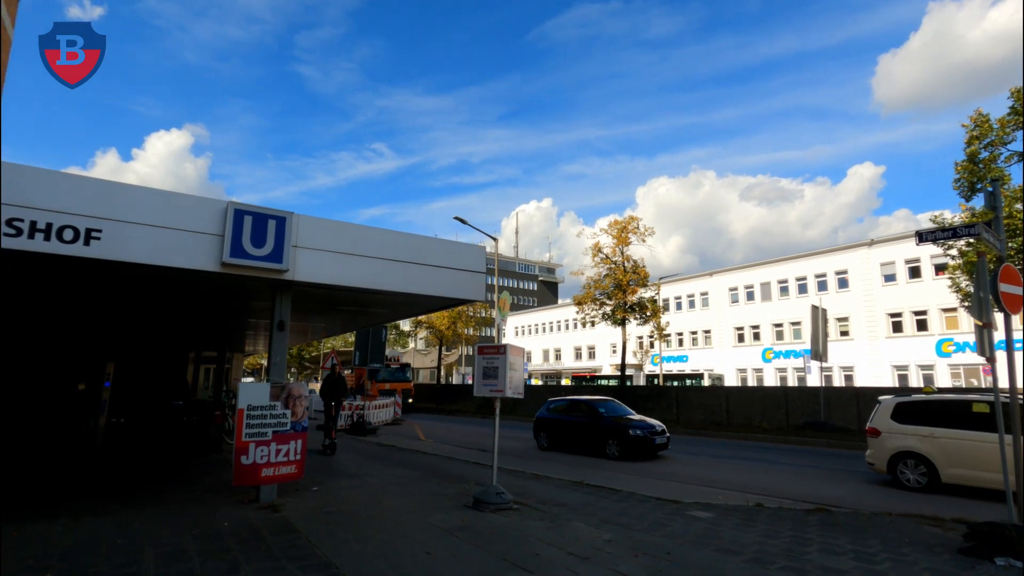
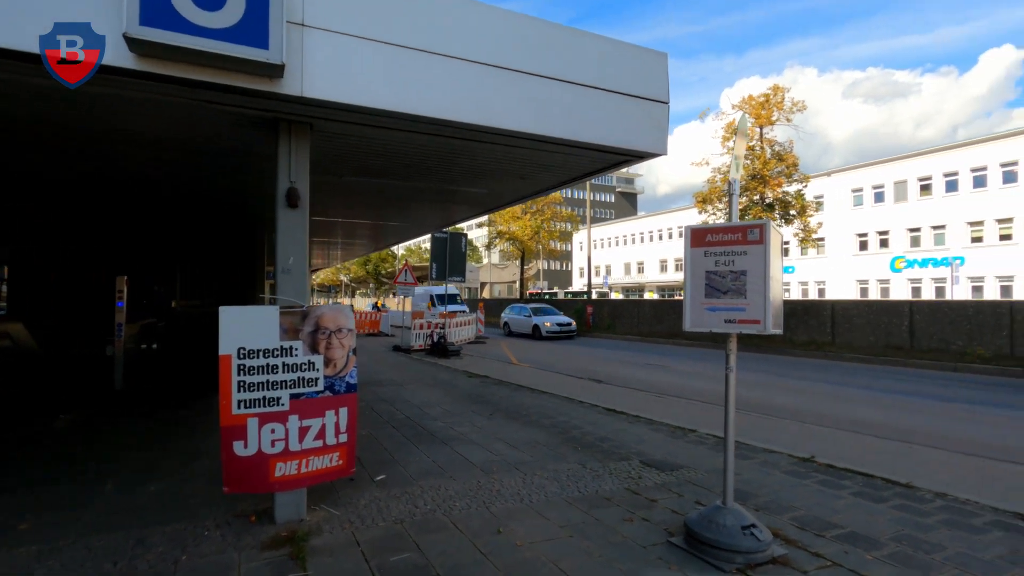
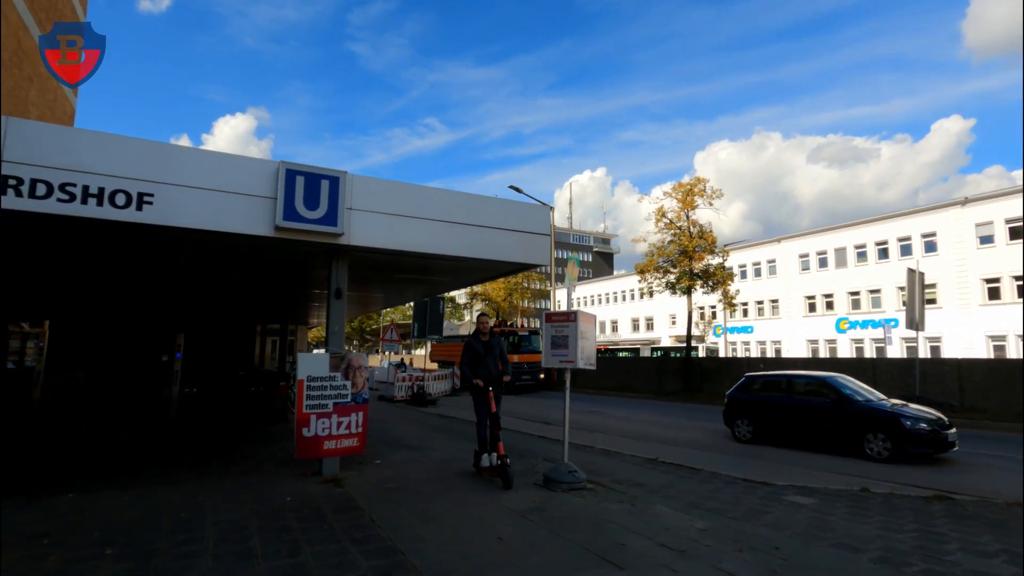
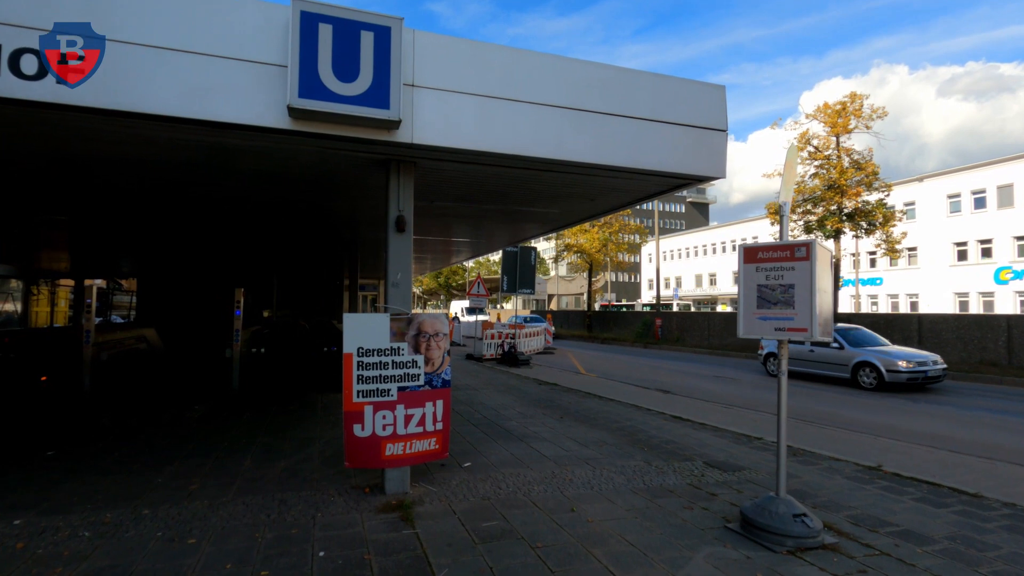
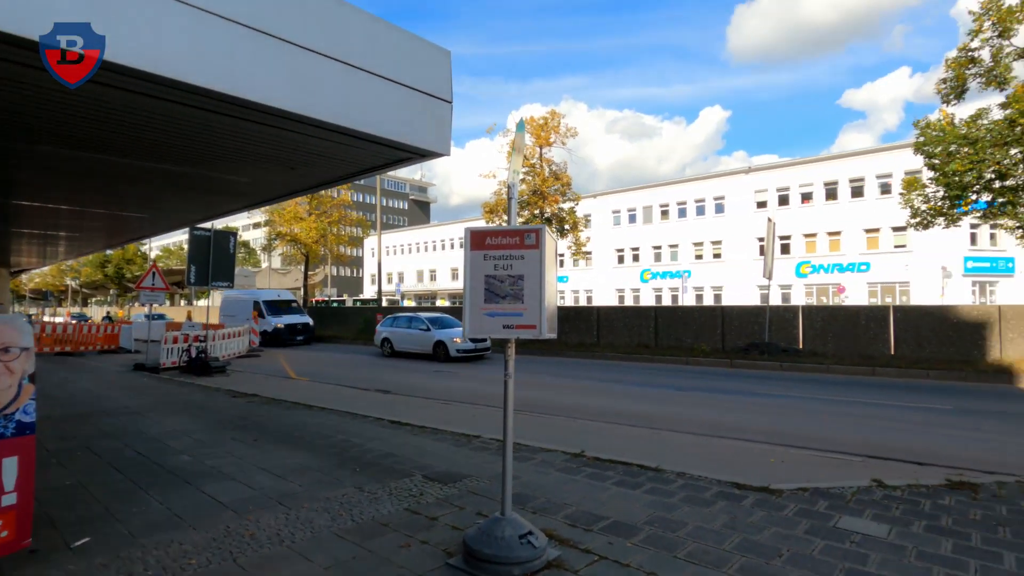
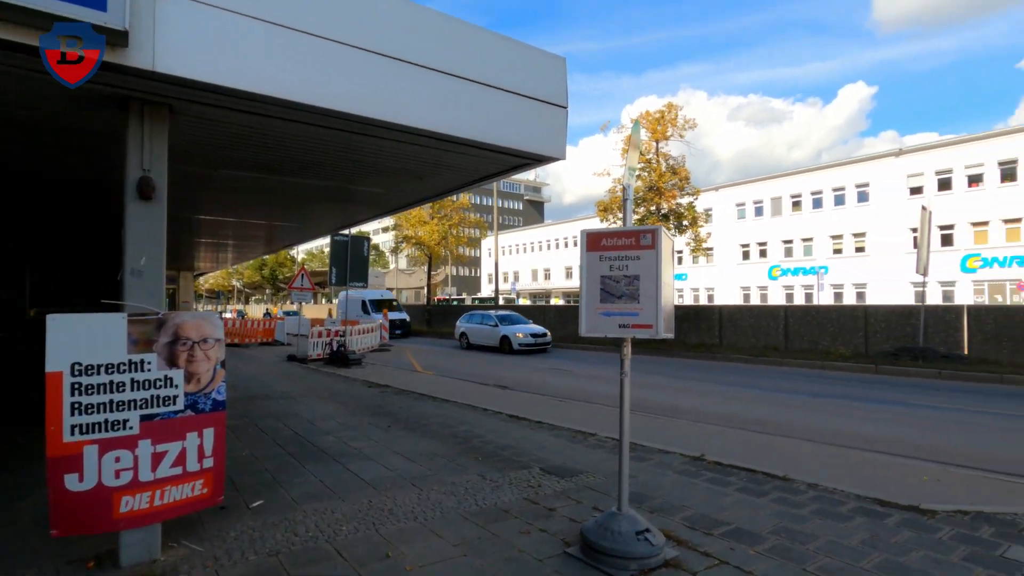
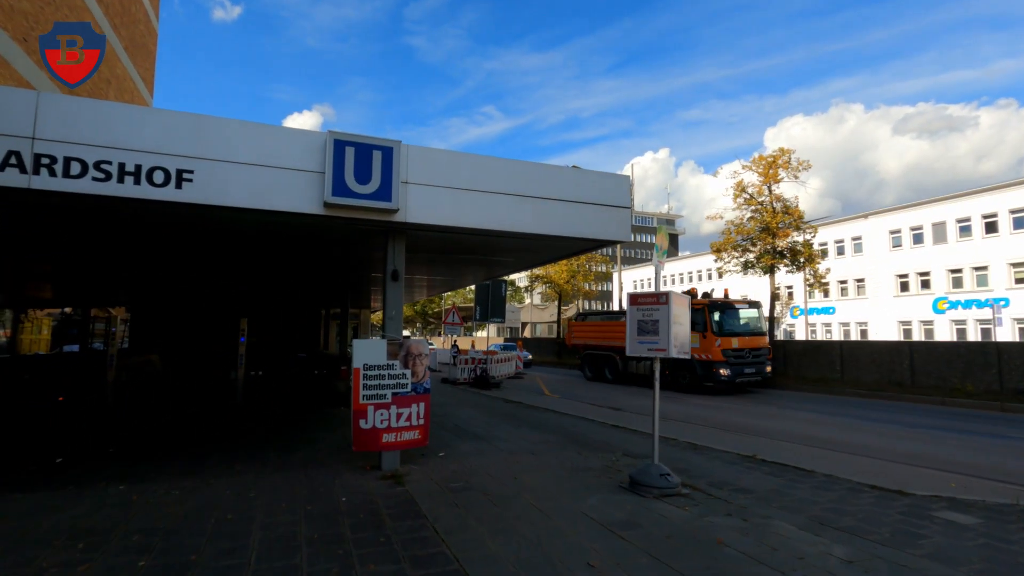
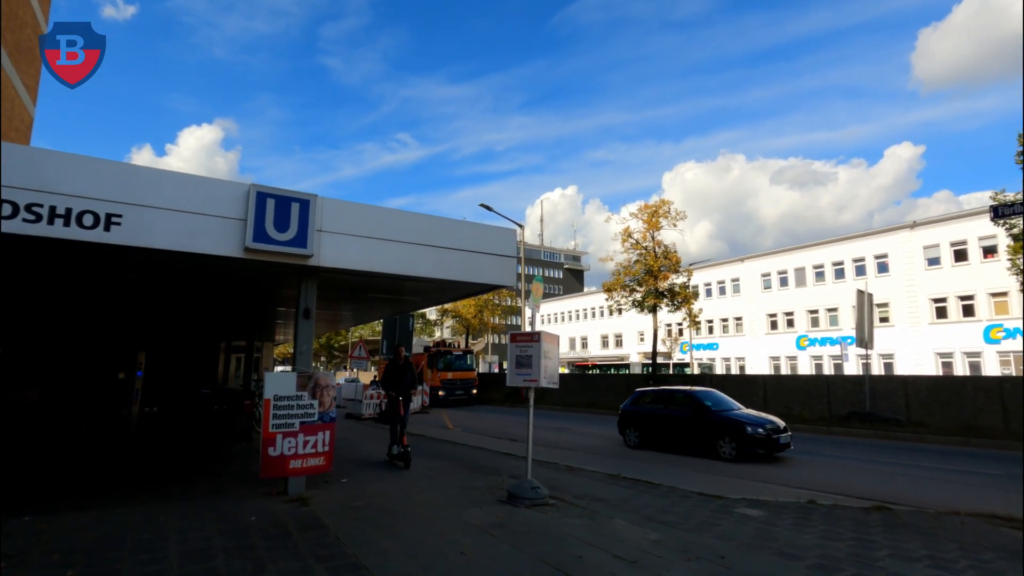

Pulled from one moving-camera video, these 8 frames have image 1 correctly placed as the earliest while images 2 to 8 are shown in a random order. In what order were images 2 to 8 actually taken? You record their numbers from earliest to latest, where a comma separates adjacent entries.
8, 3, 7, 4, 2, 6, 5
